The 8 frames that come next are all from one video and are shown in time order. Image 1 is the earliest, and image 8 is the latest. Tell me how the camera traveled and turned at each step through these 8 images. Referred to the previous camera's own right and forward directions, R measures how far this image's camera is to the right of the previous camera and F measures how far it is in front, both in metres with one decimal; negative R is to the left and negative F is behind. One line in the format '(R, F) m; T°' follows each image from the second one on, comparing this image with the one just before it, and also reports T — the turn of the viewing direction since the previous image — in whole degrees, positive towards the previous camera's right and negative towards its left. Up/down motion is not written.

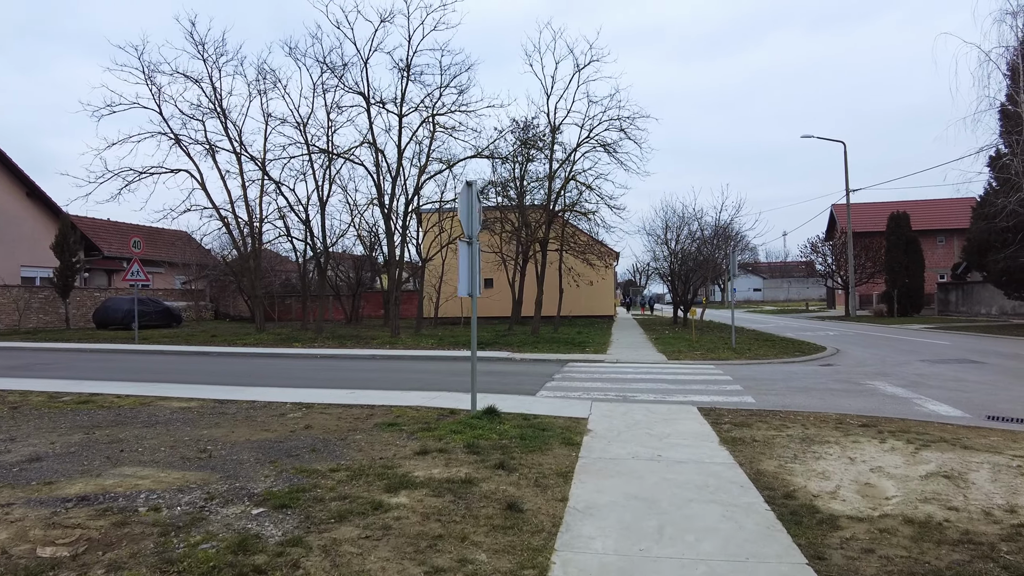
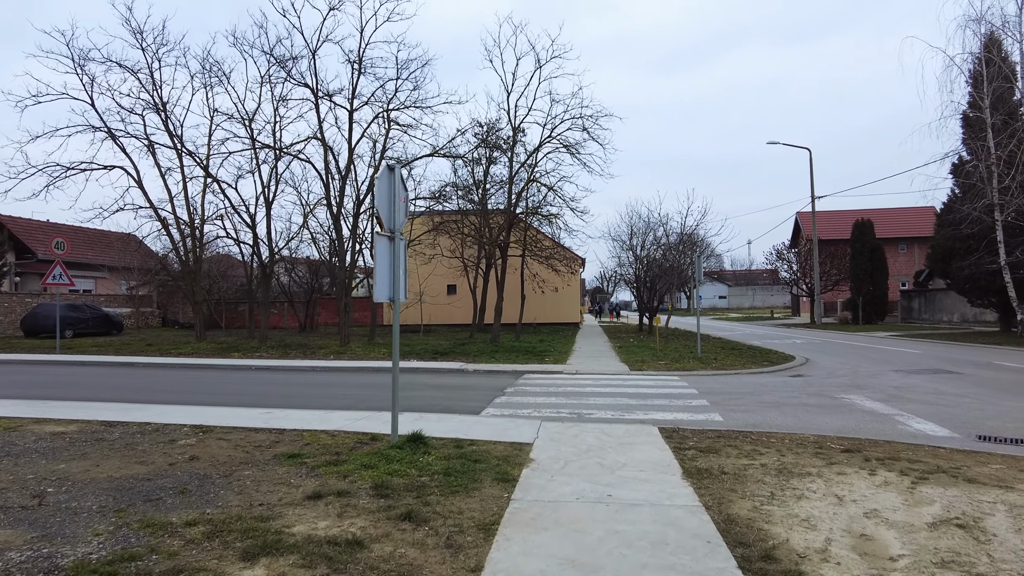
(+0.4, +1.2) m; +3°
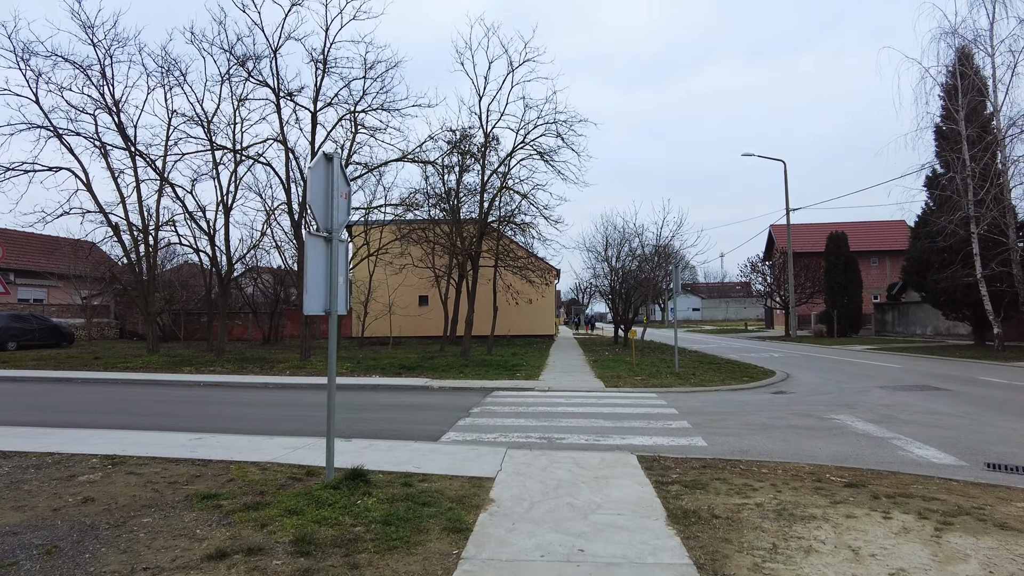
(+0.2, +0.9) m; +2°
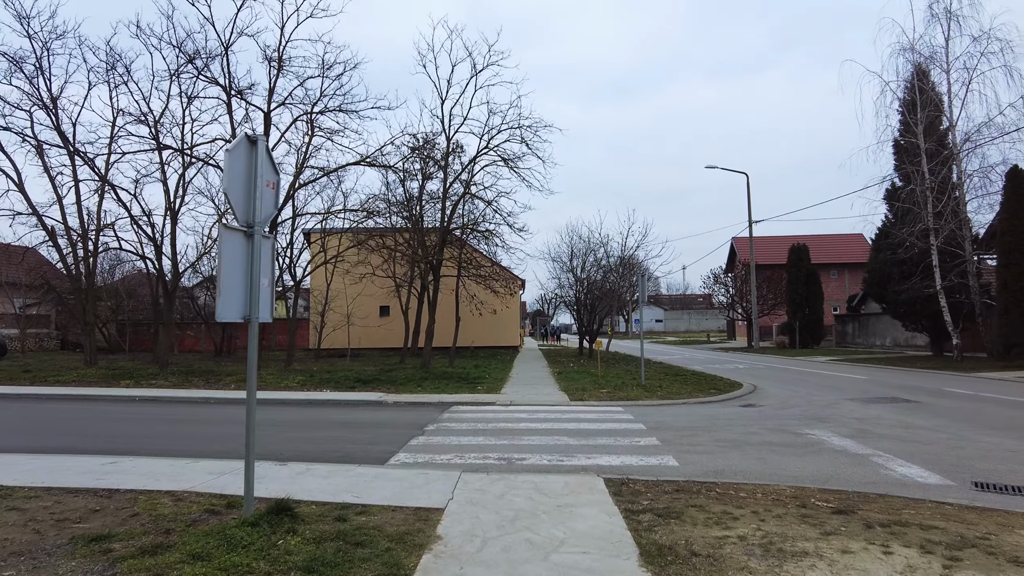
(+0.1, +0.7) m; +3°
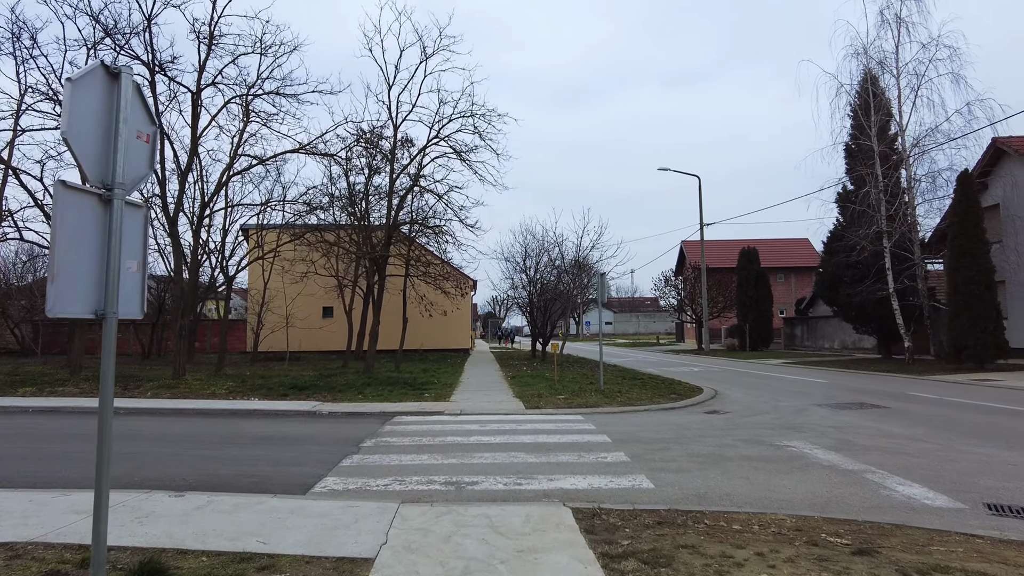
(0.0, +1.2) m; +4°
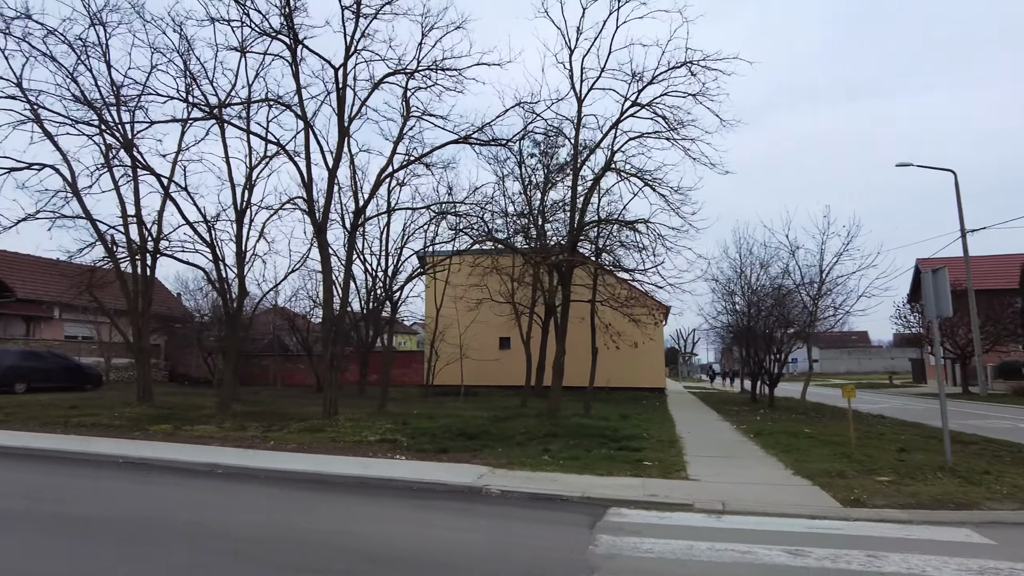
(-1.3, +4.9) m; -15°
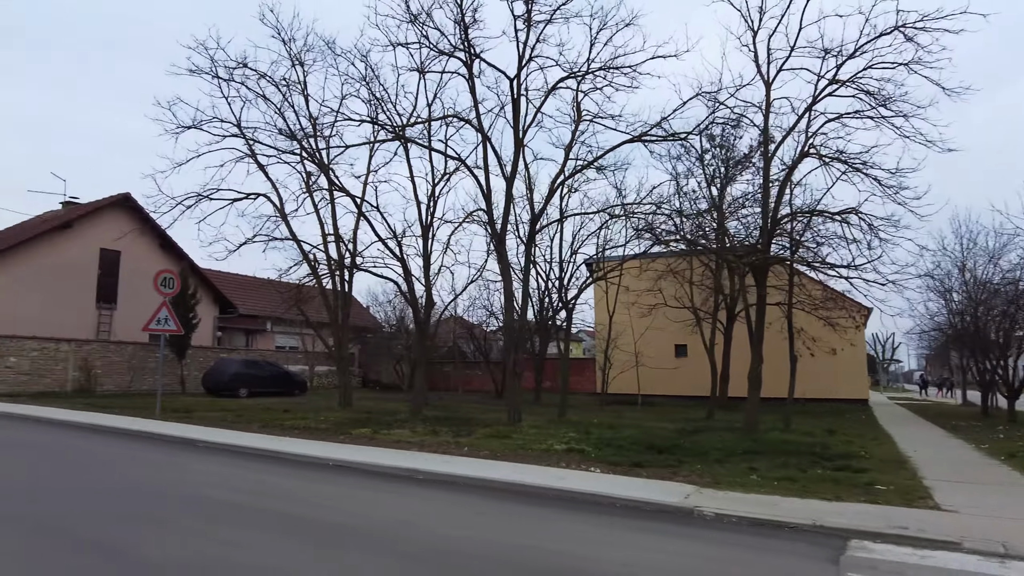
(-0.4, +0.4) m; -14°
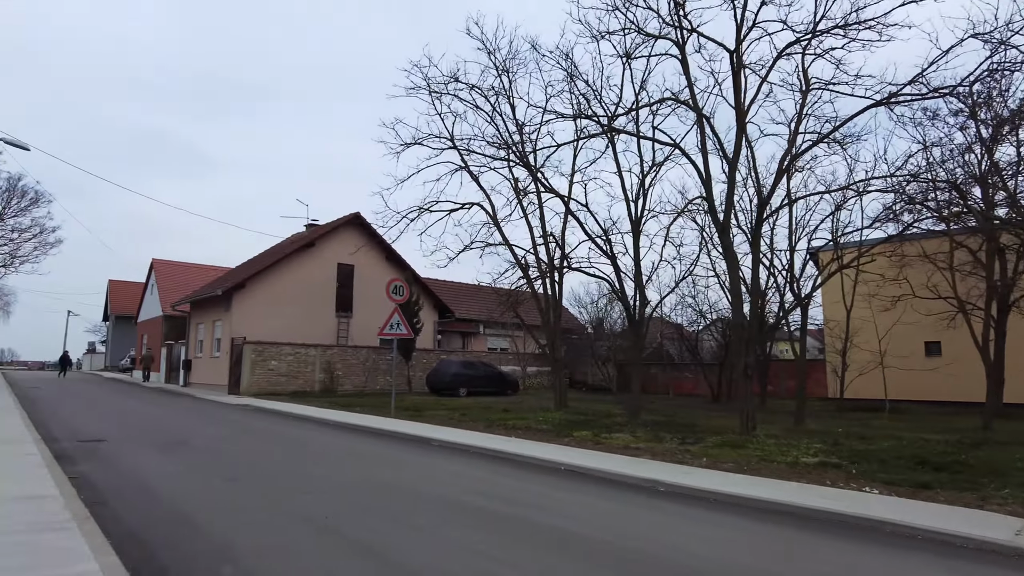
(-0.5, +0.6) m; -17°
